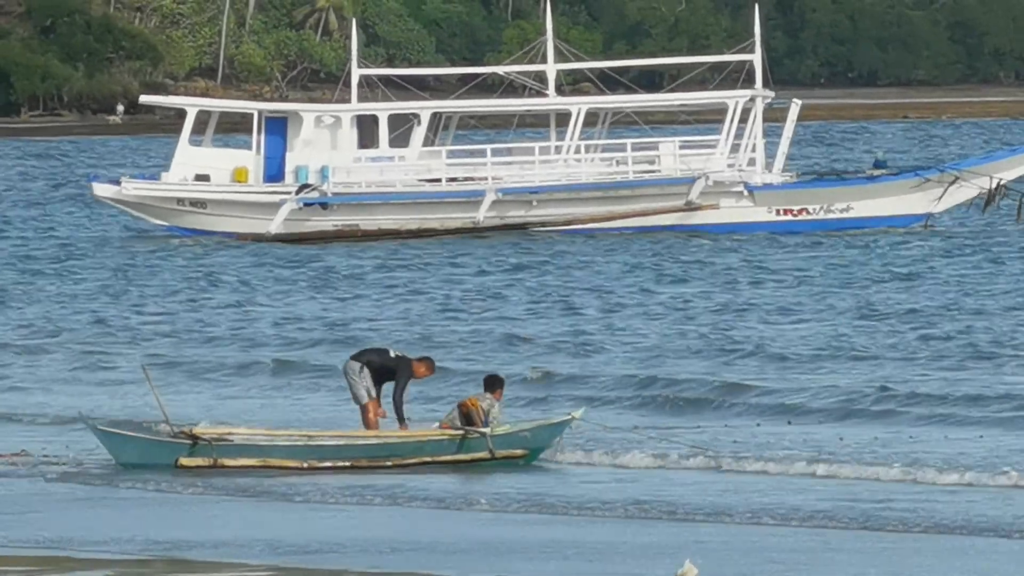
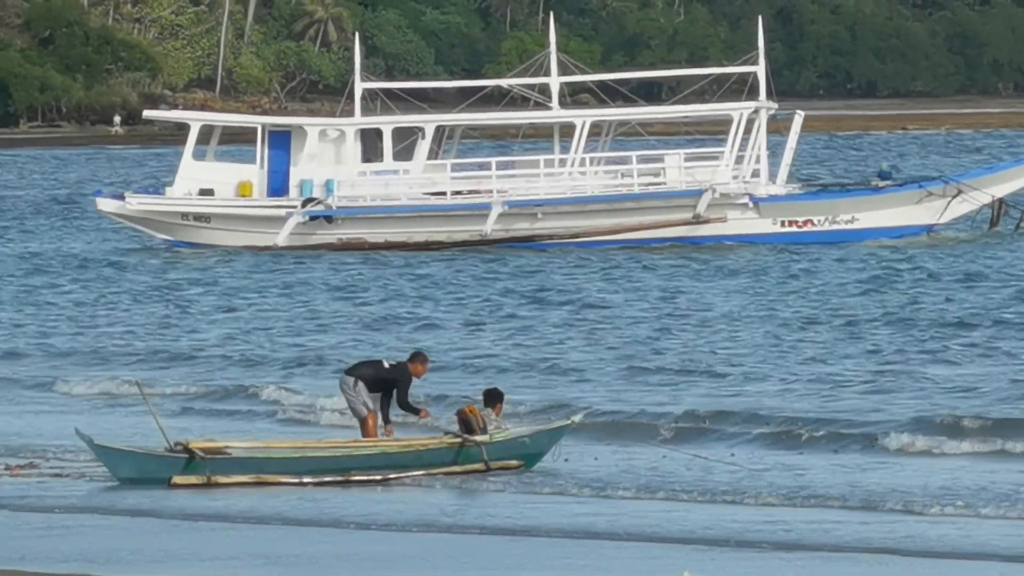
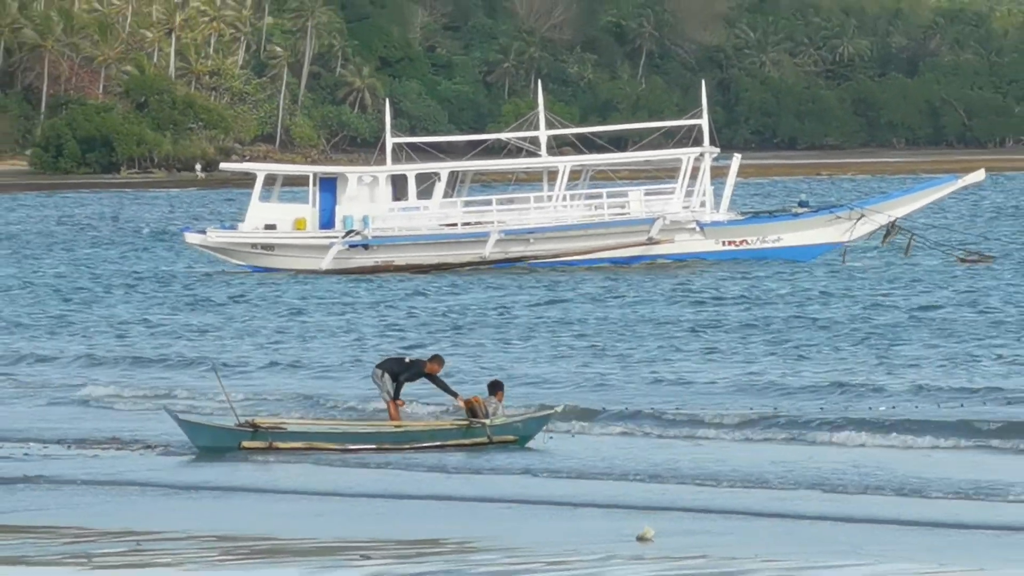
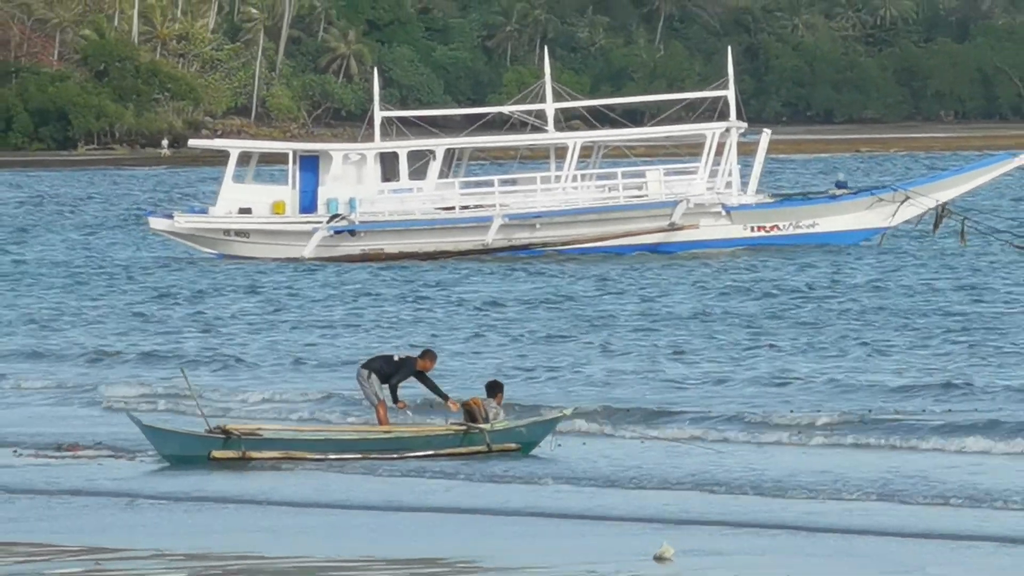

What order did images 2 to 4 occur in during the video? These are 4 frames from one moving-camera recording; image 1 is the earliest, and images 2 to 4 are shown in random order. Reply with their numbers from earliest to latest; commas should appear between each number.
2, 4, 3
